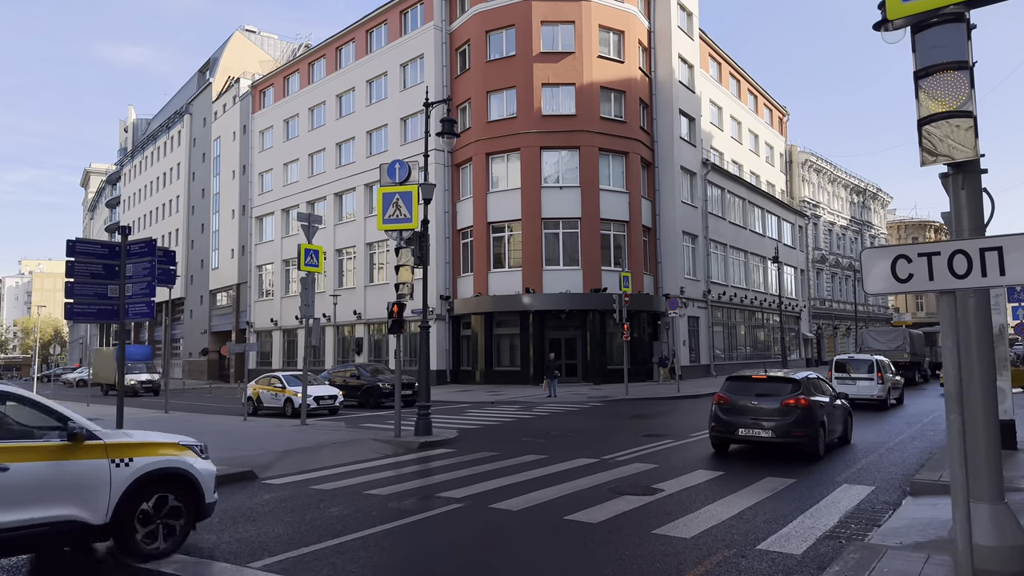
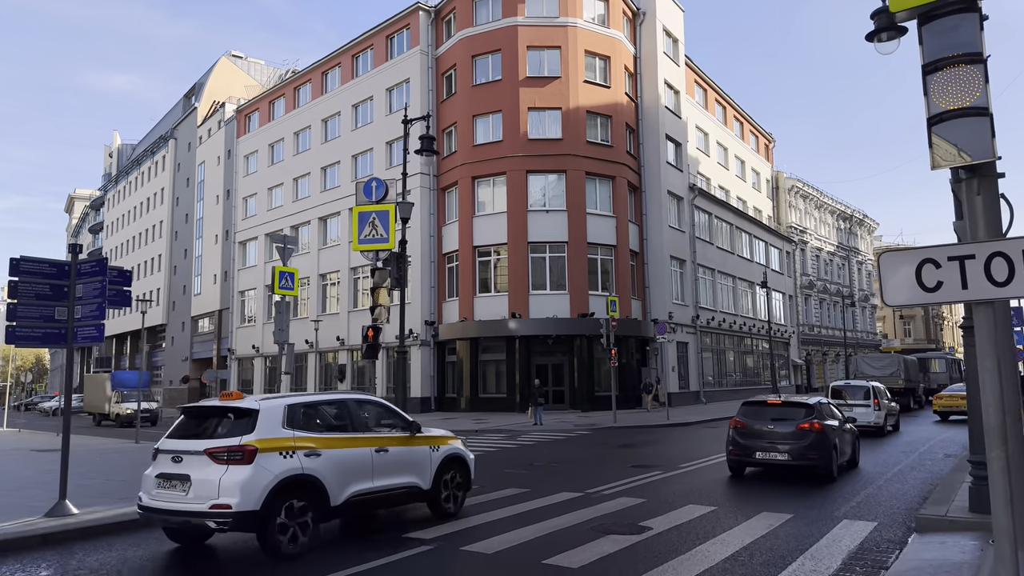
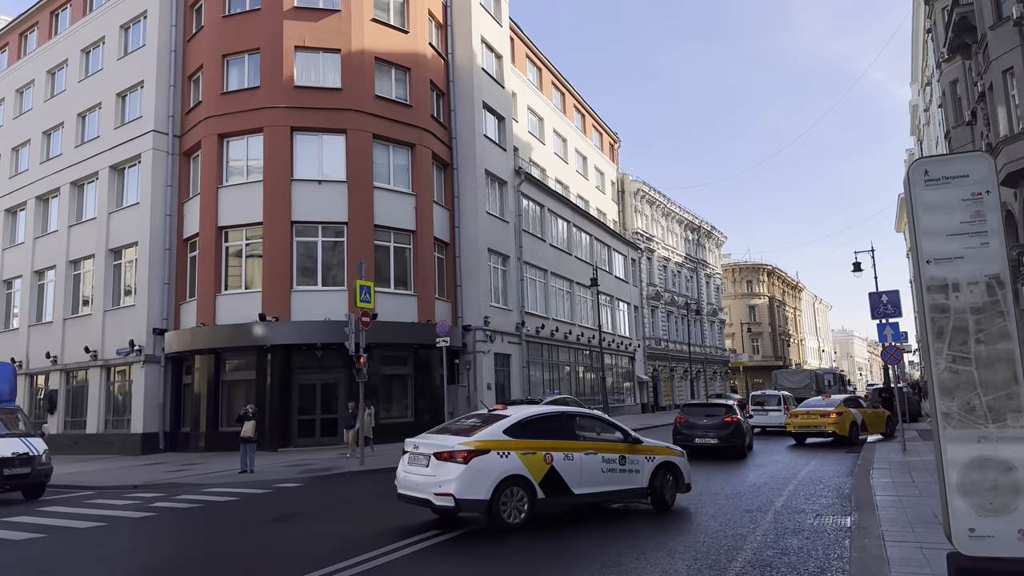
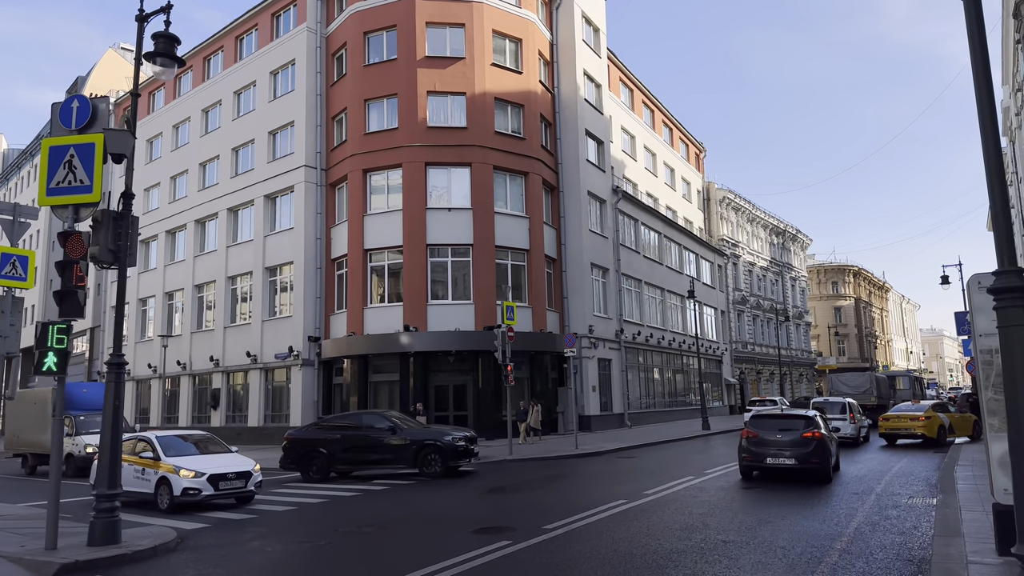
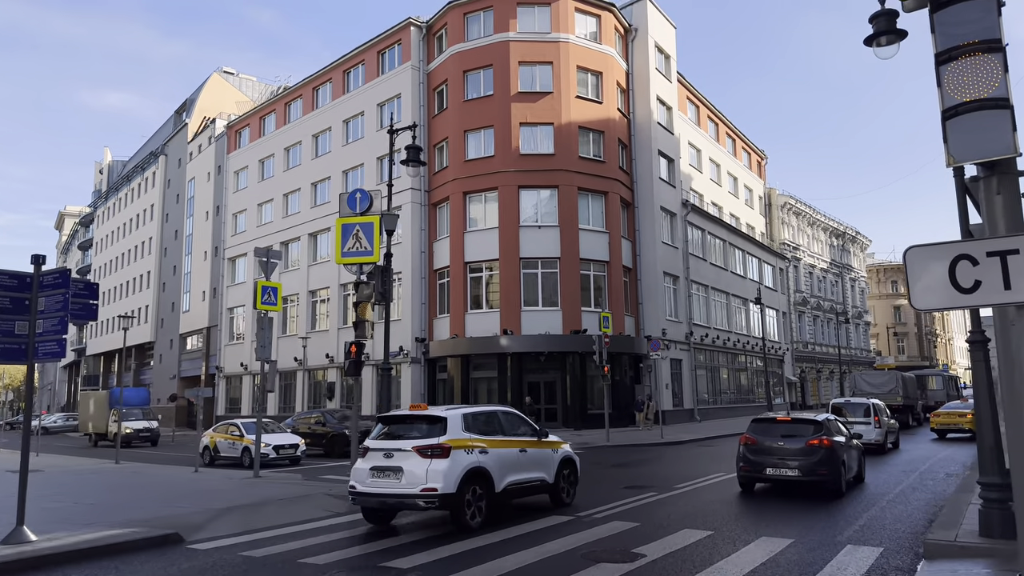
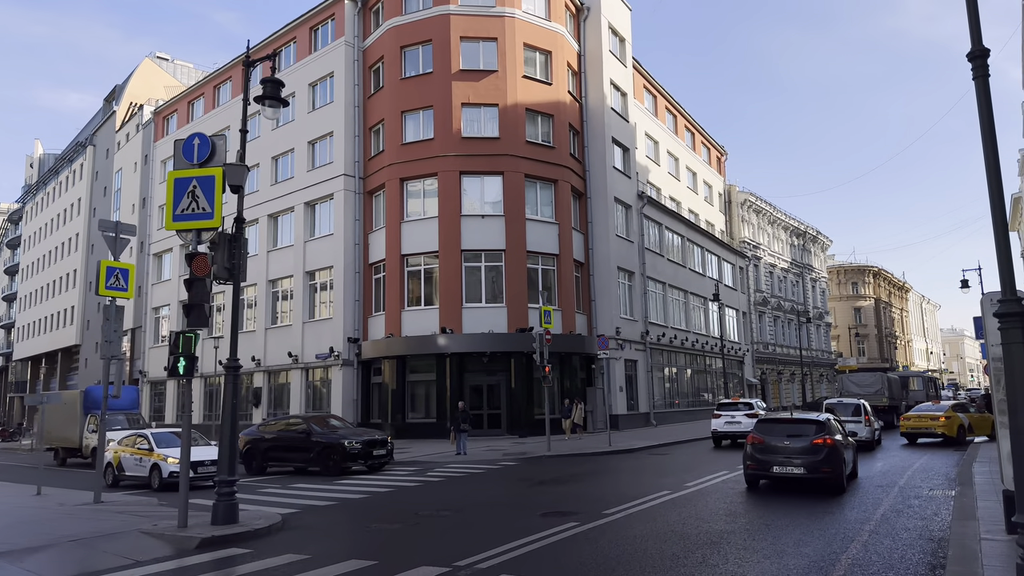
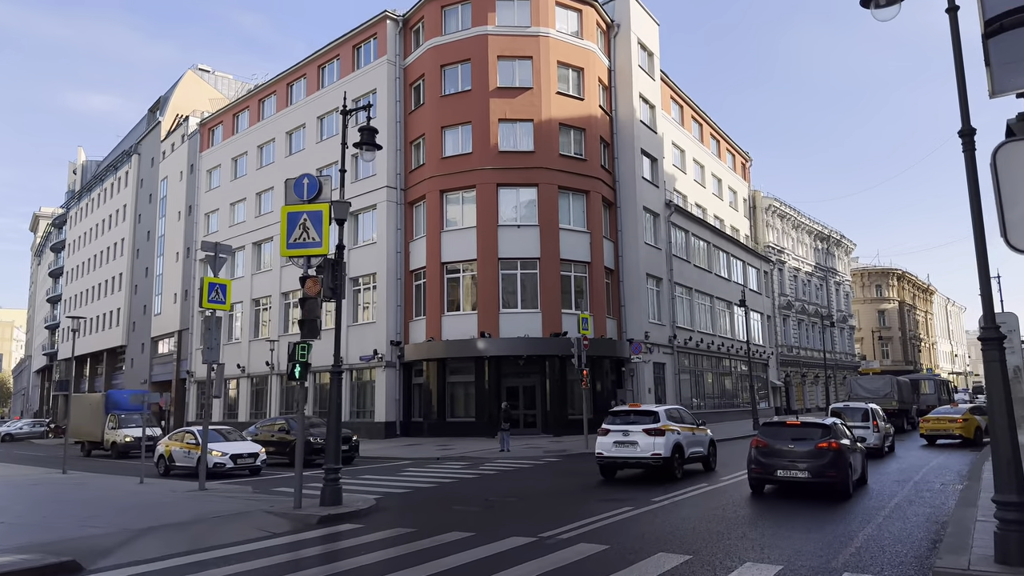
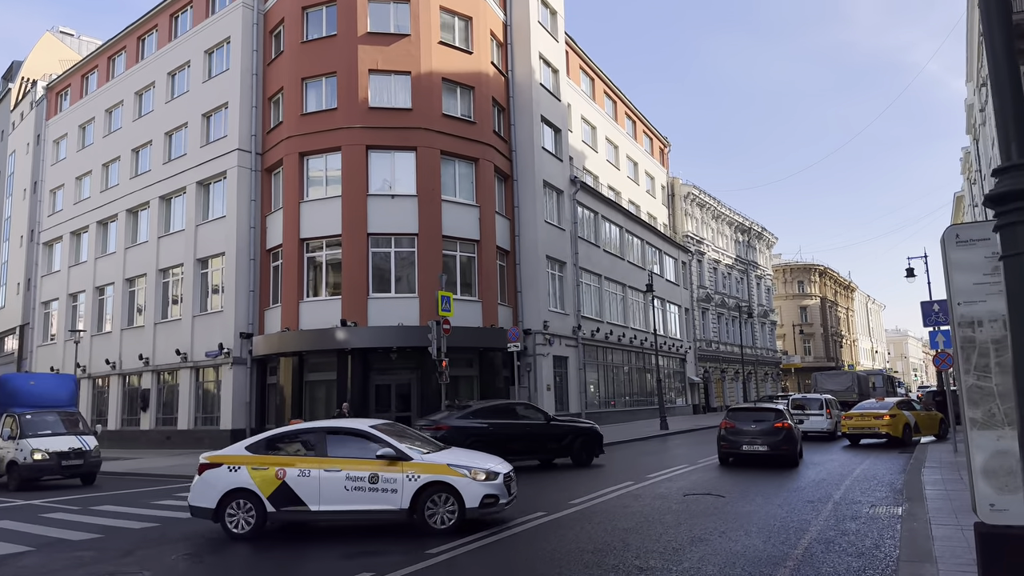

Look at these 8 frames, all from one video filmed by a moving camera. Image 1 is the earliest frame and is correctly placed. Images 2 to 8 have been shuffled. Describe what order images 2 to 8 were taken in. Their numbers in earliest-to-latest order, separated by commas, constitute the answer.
2, 5, 7, 6, 4, 8, 3
